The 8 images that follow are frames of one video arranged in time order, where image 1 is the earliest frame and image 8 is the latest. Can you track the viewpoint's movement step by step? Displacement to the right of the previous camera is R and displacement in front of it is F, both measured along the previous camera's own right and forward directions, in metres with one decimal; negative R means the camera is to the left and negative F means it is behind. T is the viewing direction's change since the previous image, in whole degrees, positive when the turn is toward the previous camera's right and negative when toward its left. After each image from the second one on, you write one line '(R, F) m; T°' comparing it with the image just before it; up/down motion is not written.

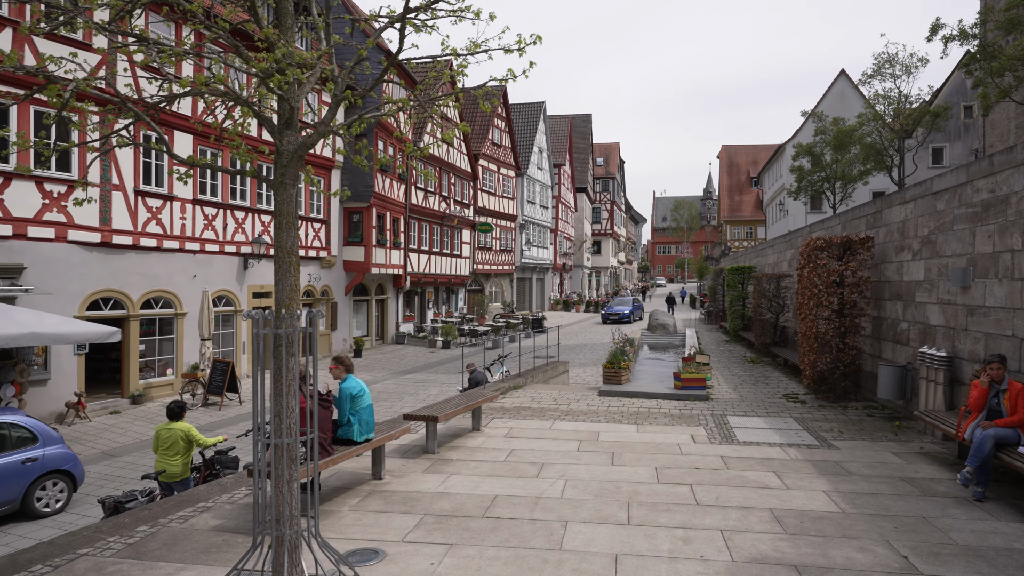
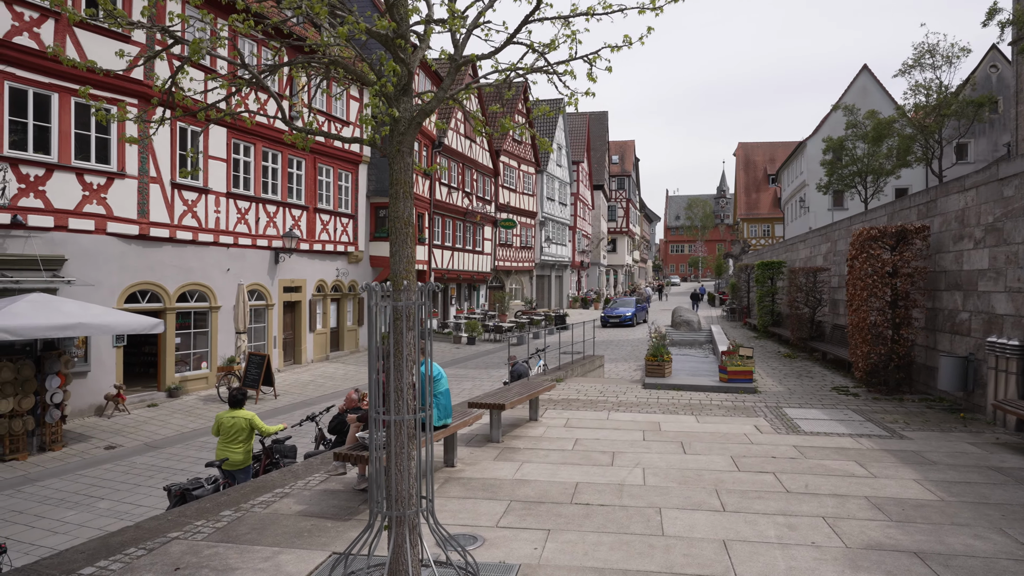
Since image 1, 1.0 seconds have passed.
(-0.7, +0.1) m; -1°
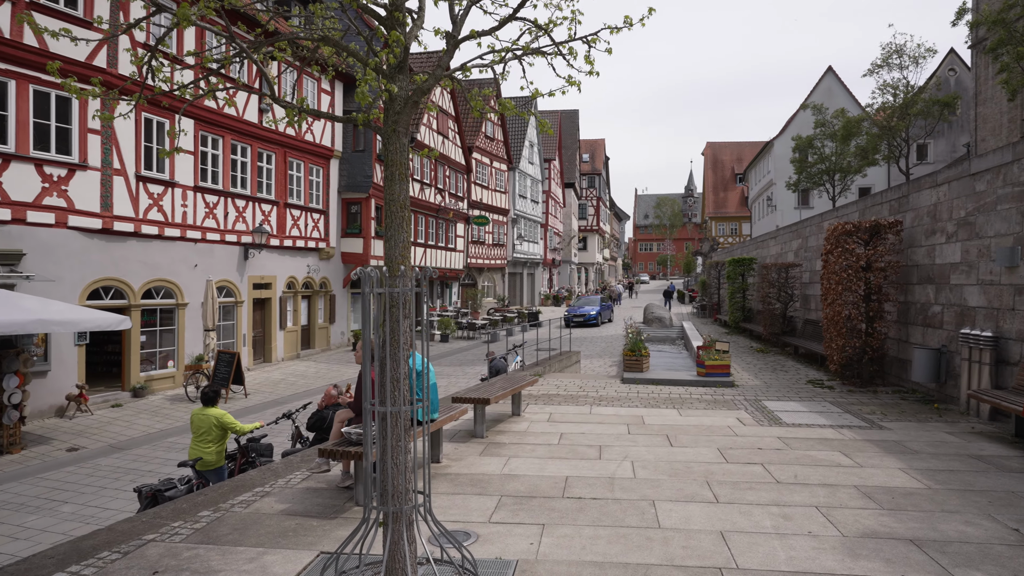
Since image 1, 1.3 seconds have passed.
(-0.2, +0.1) m; +3°
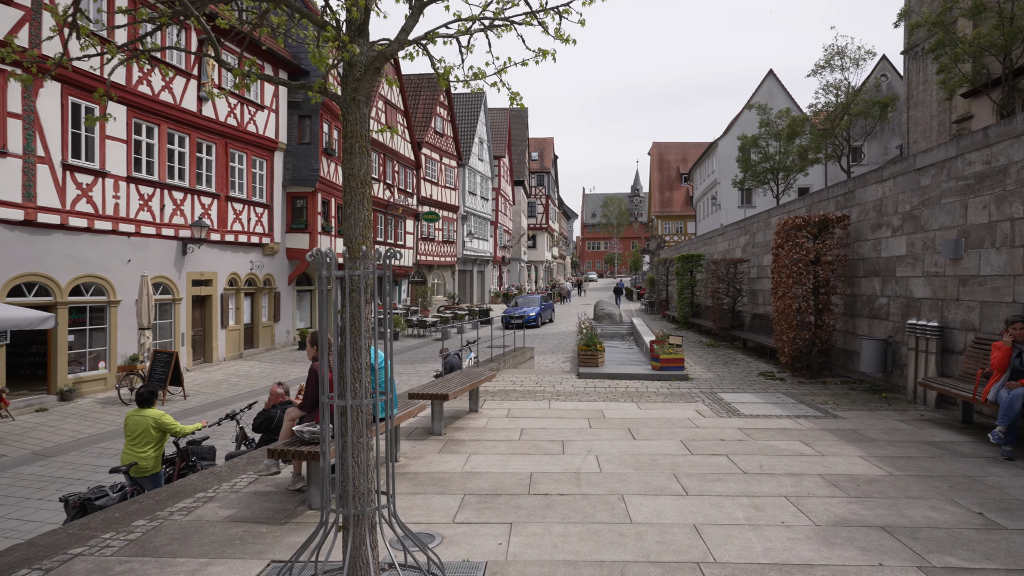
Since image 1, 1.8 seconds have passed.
(-0.1, +0.2) m; +5°
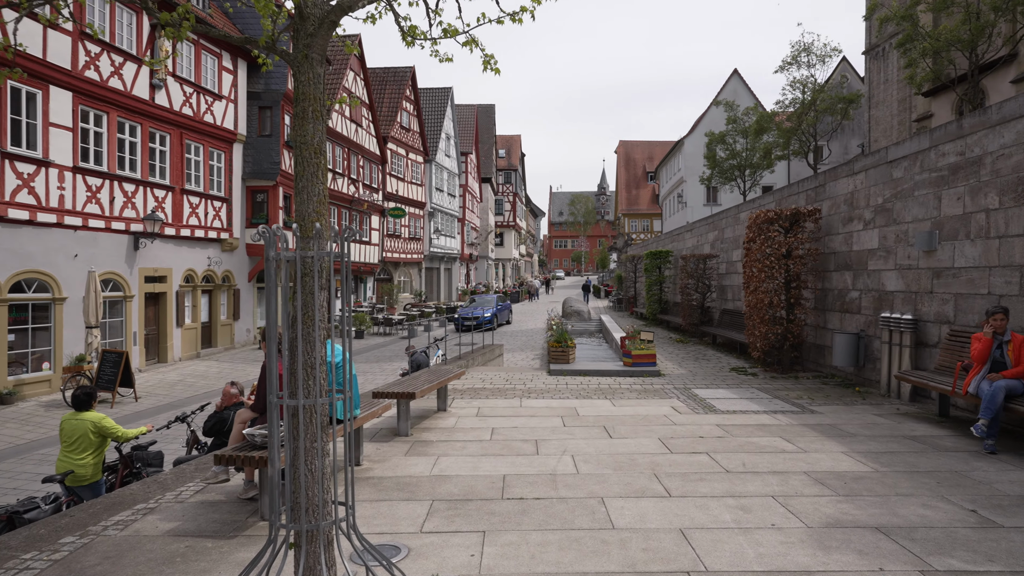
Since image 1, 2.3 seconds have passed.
(0.0, +0.4) m; +3°
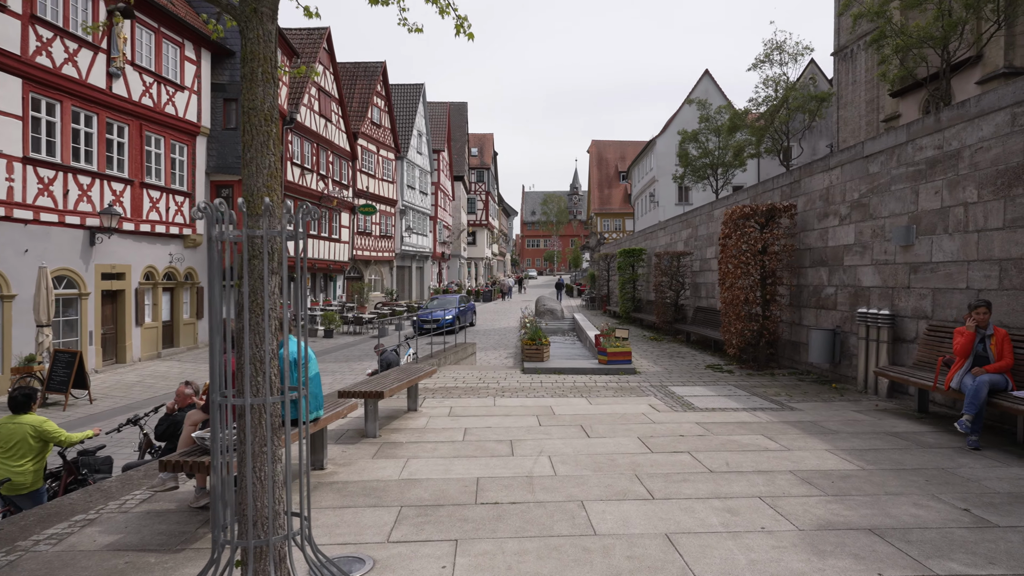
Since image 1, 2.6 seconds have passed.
(0.0, +0.3) m; +2°
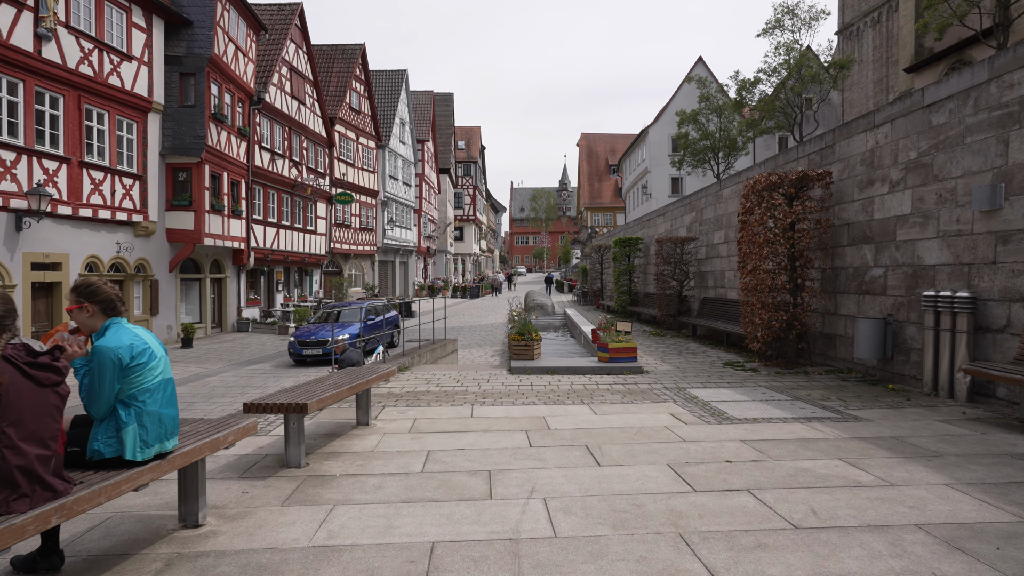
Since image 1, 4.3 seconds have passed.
(+0.1, +1.9) m; +1°
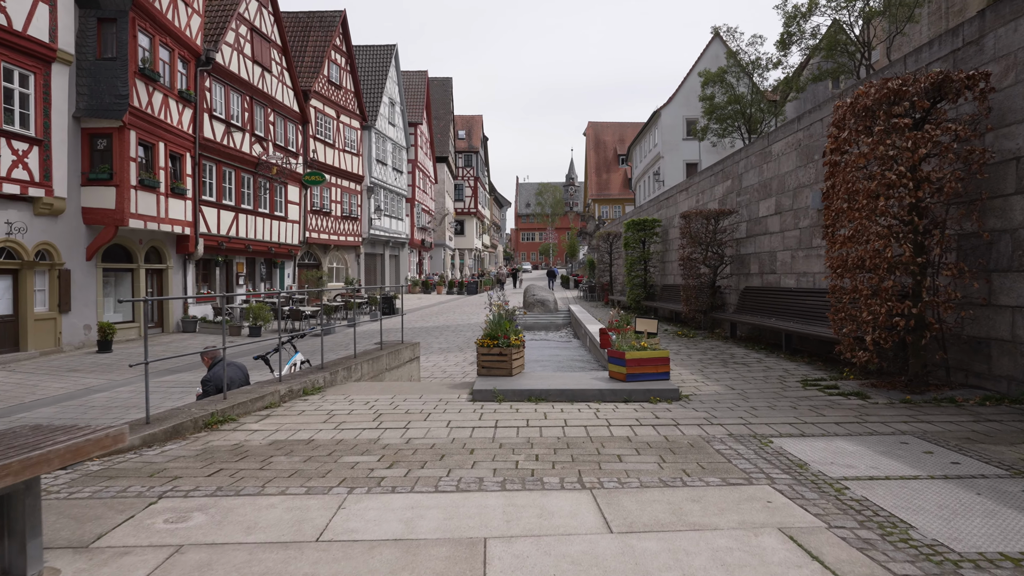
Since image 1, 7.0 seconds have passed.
(+0.5, +3.7) m; -1°
